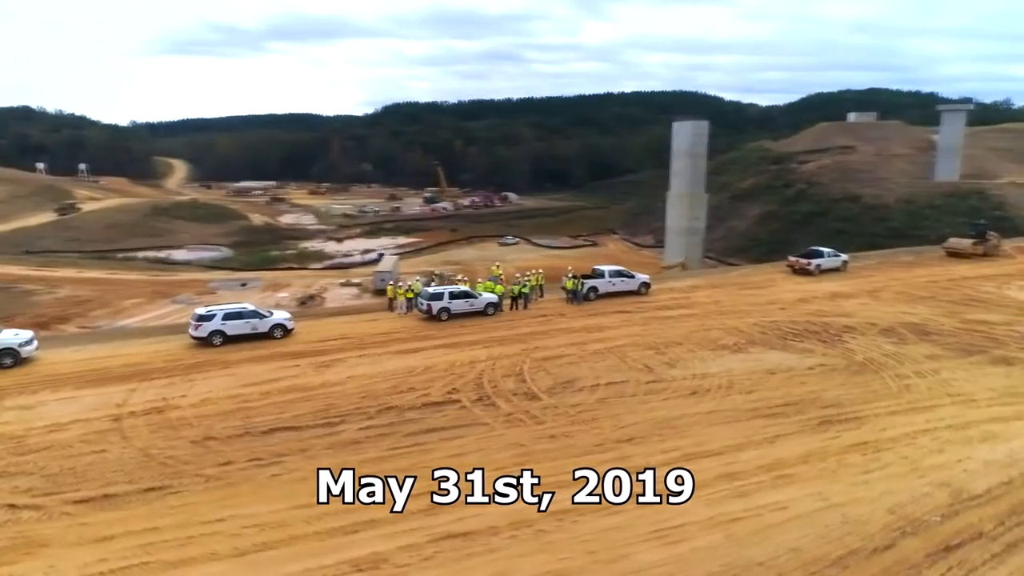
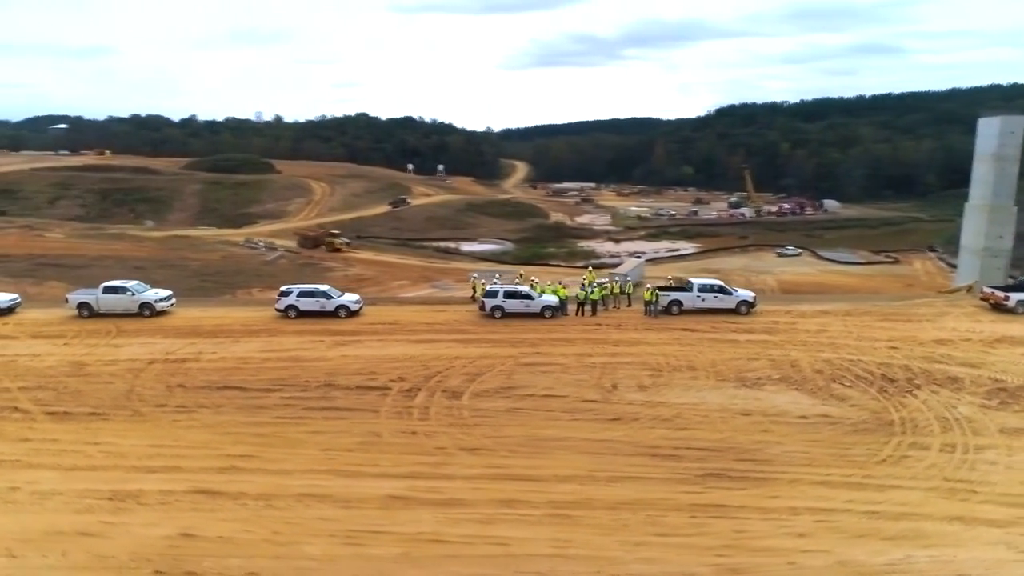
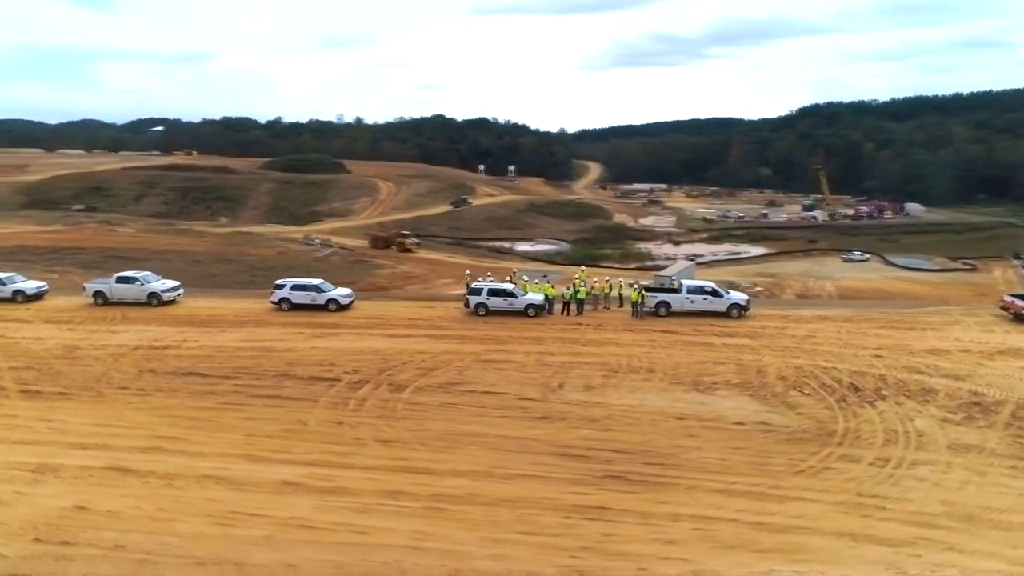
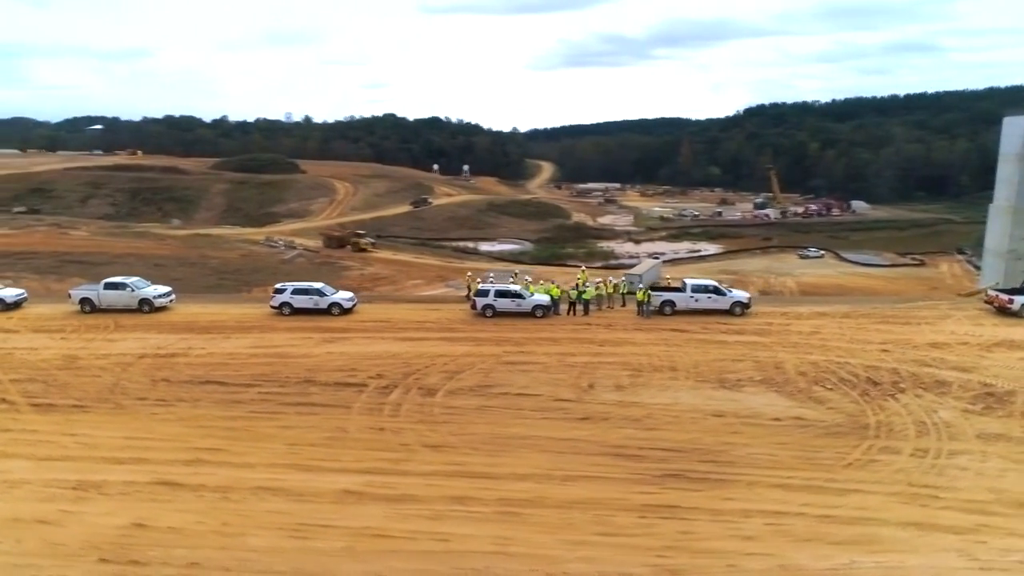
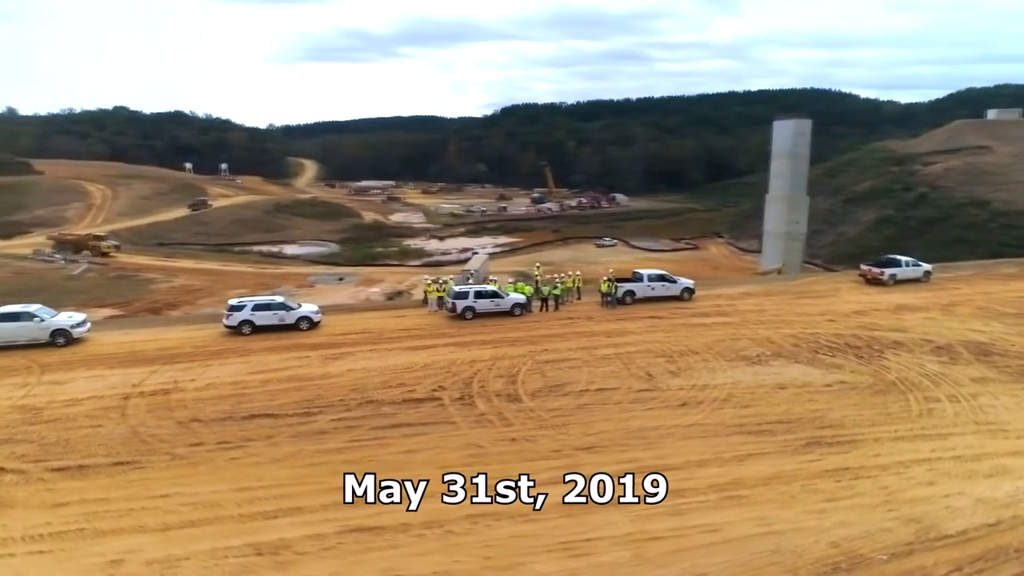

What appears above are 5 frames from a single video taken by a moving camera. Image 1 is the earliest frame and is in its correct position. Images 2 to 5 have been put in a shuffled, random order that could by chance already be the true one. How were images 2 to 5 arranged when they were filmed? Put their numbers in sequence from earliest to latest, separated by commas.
5, 2, 4, 3
